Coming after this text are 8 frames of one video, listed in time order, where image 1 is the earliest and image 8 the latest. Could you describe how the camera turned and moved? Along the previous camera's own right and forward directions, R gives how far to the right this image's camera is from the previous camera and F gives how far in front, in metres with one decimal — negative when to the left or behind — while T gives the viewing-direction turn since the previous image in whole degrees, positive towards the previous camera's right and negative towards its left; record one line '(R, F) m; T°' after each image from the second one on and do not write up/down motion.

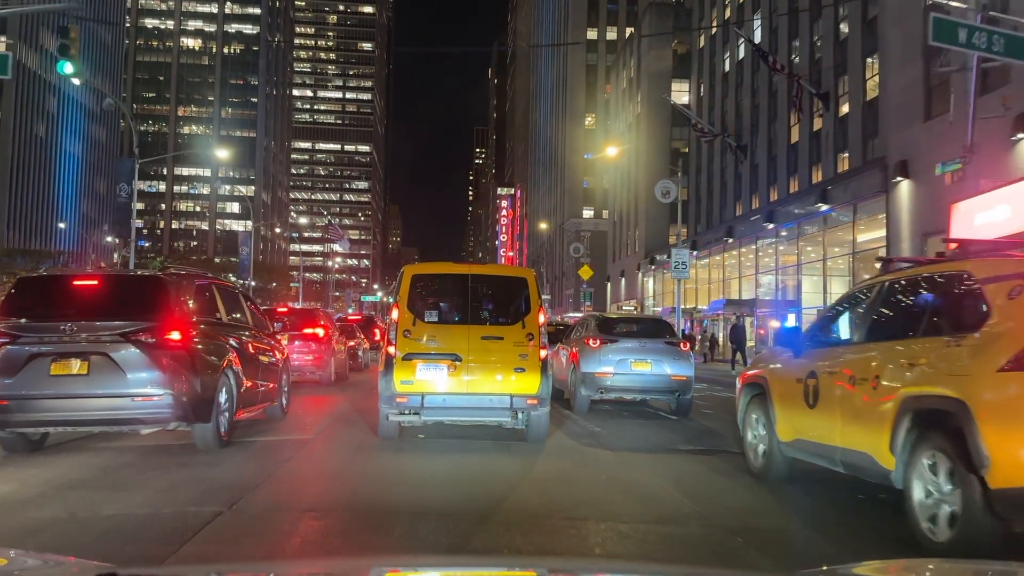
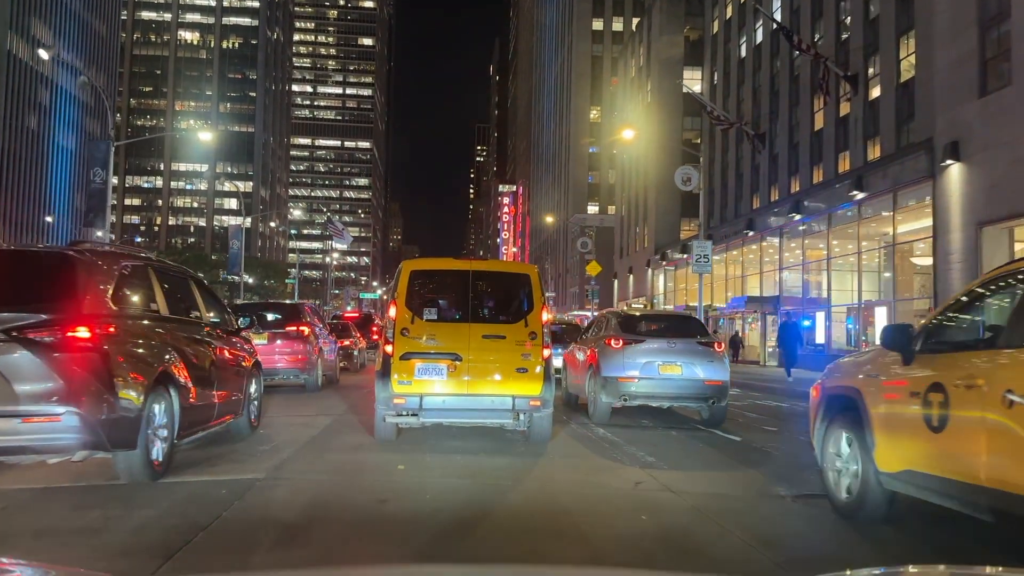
(-0.2, +1.9) m; 0°
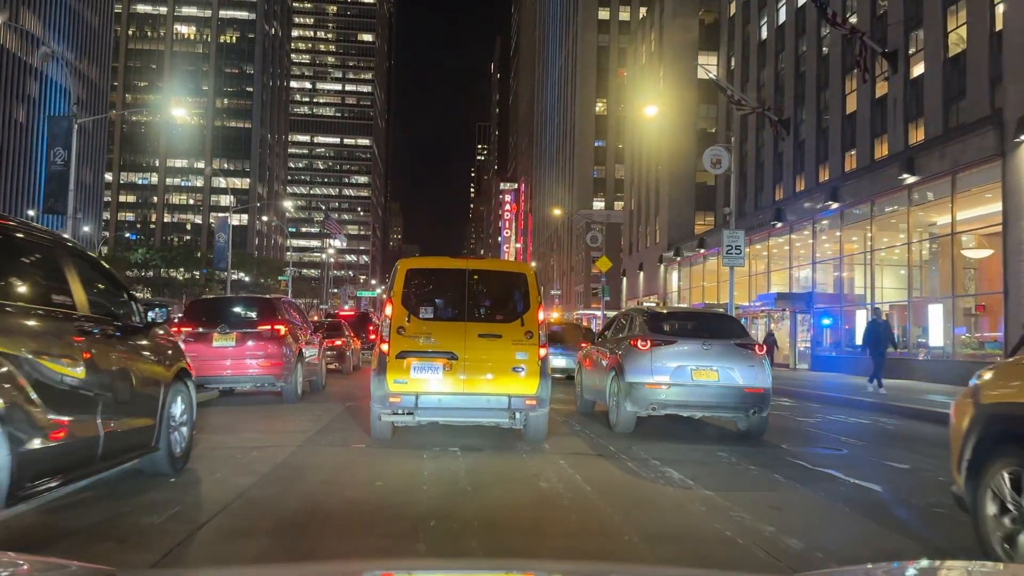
(-0.2, +2.3) m; 0°
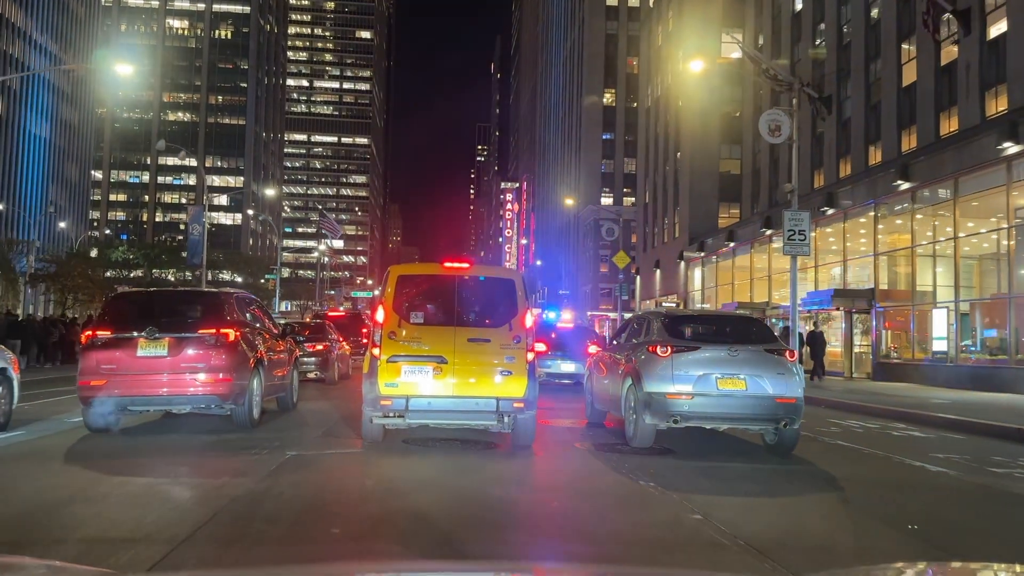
(-0.3, +3.4) m; 0°
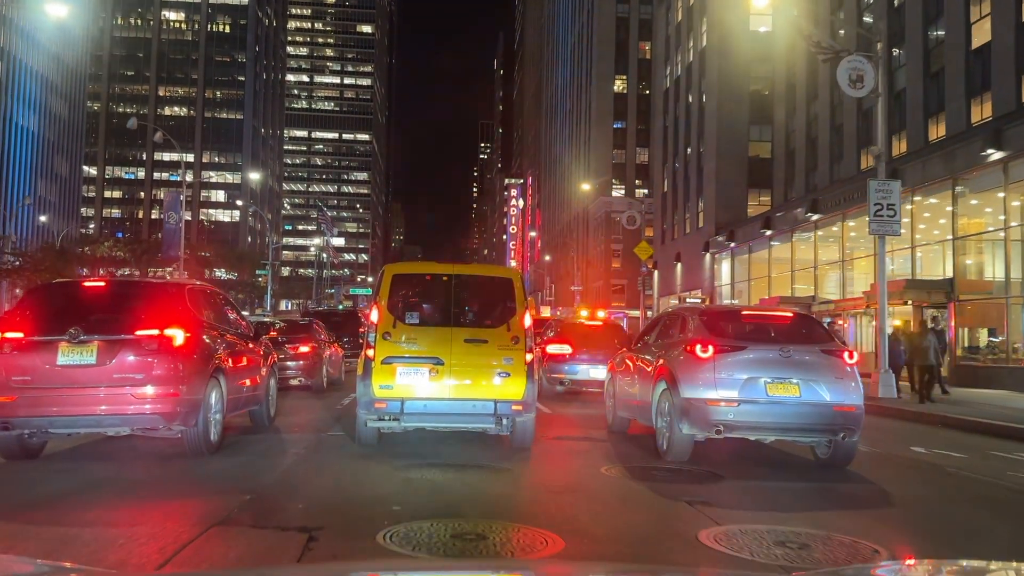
(-0.3, +3.0) m; 0°
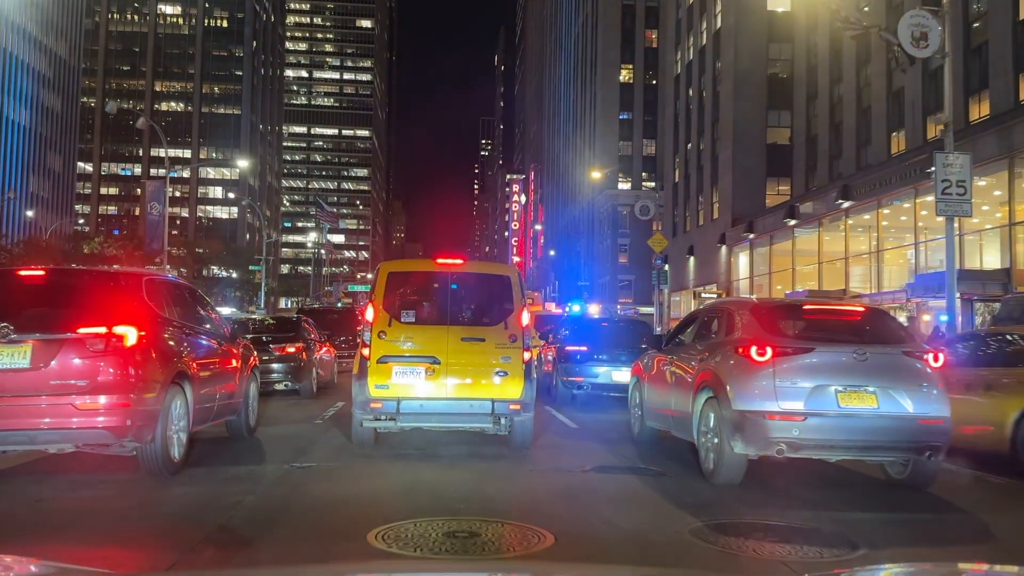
(-0.2, +1.7) m; 0°
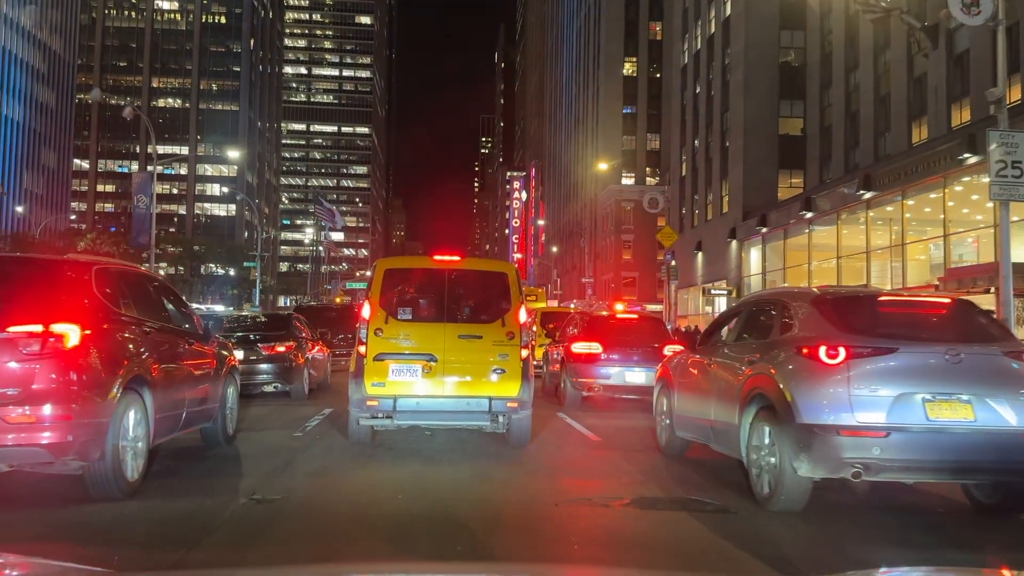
(-0.1, +1.1) m; 0°
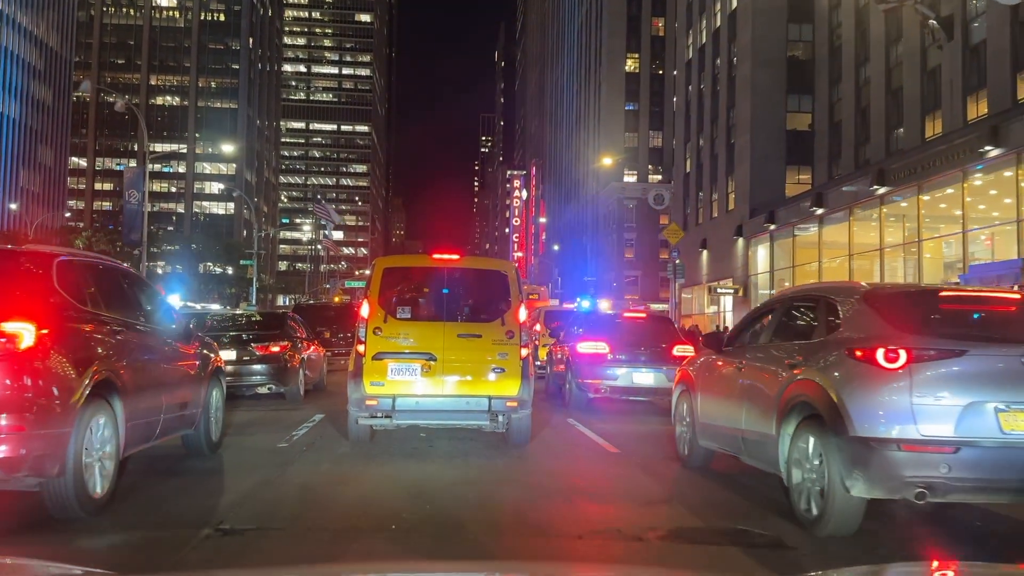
(-0.1, +0.7) m; 0°
